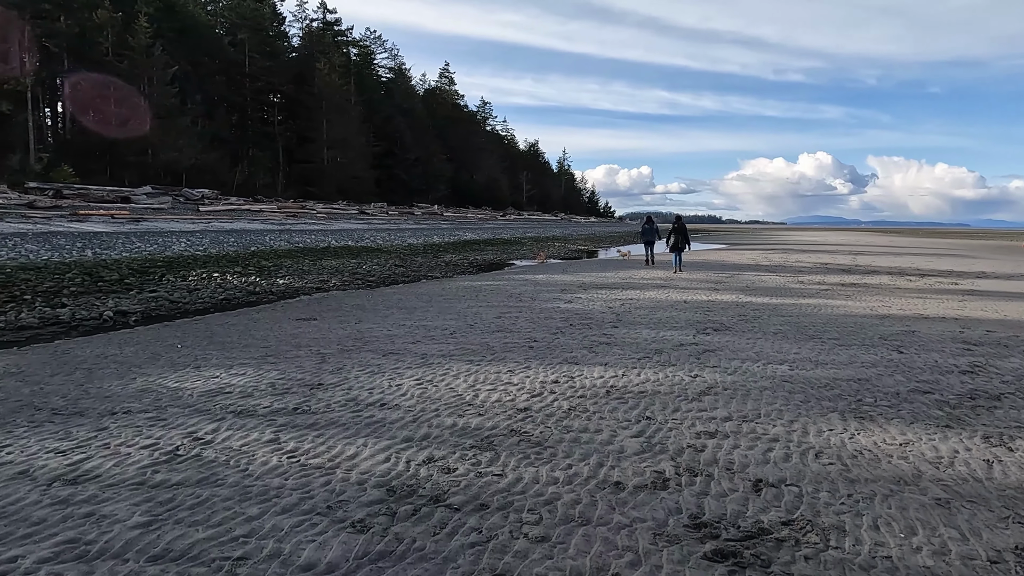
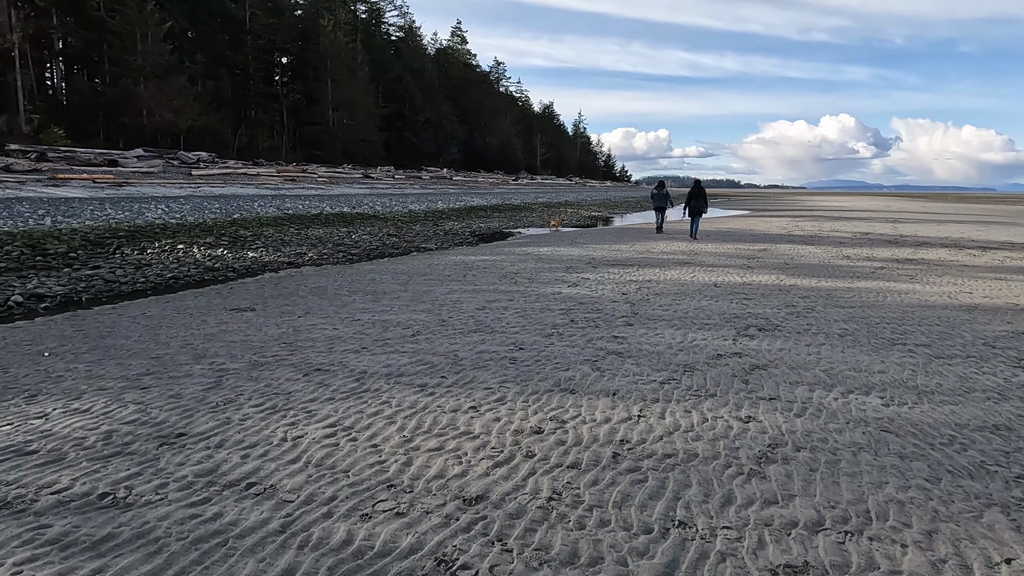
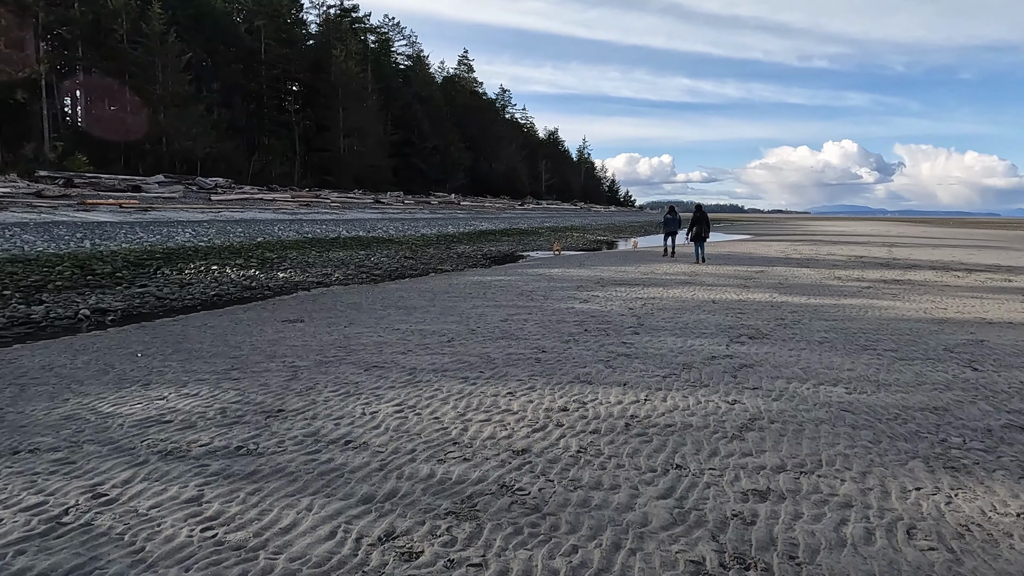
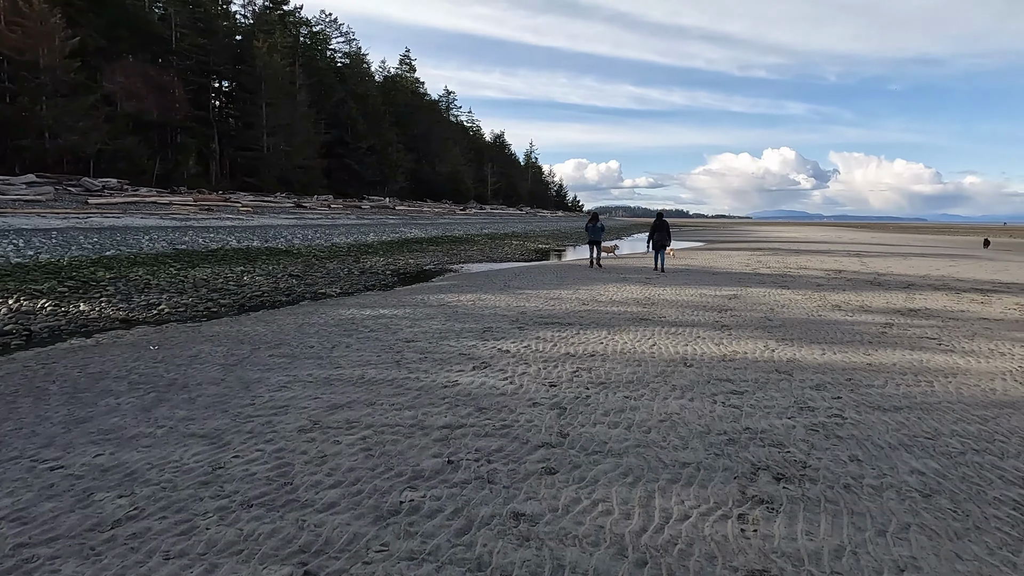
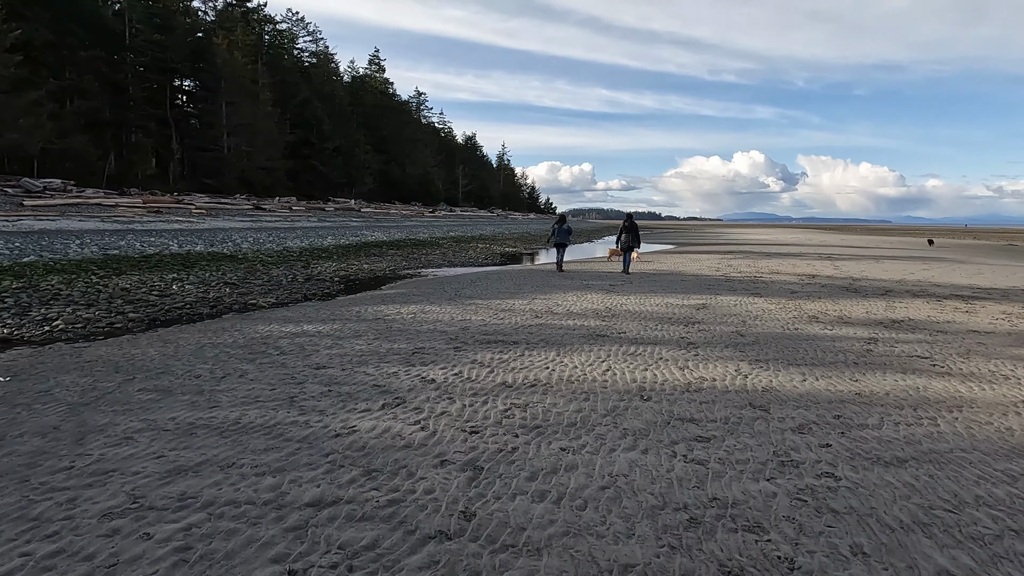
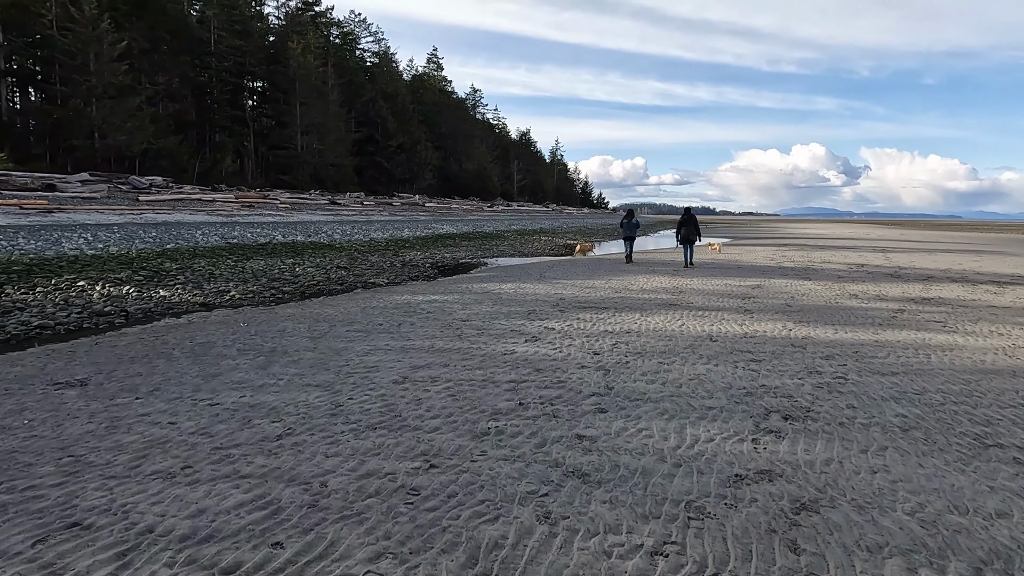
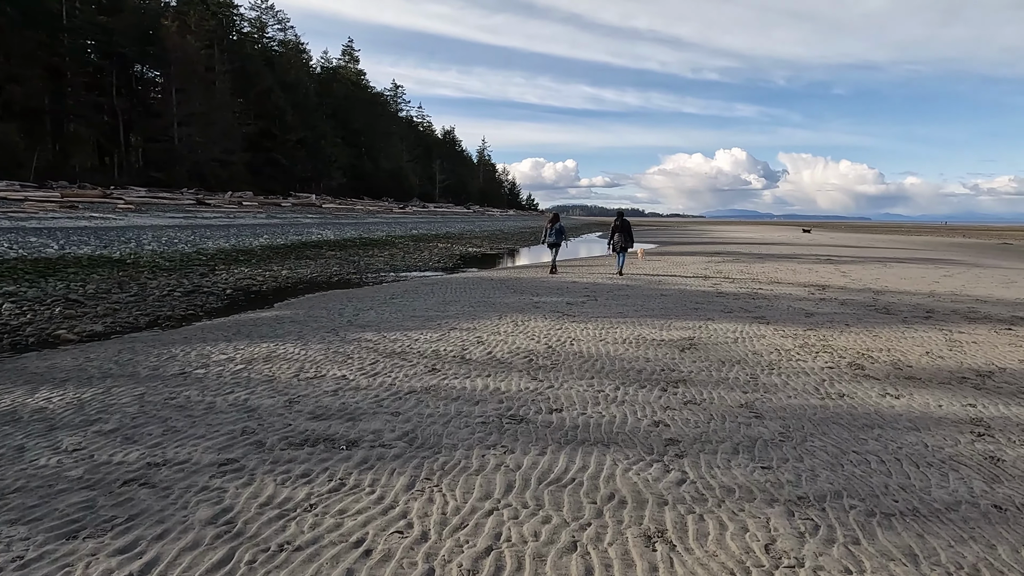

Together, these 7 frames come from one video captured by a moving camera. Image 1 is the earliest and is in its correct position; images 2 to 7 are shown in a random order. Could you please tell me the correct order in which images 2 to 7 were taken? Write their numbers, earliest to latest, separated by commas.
3, 2, 6, 4, 5, 7
